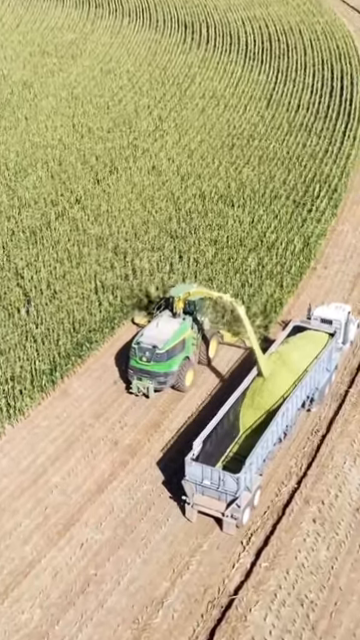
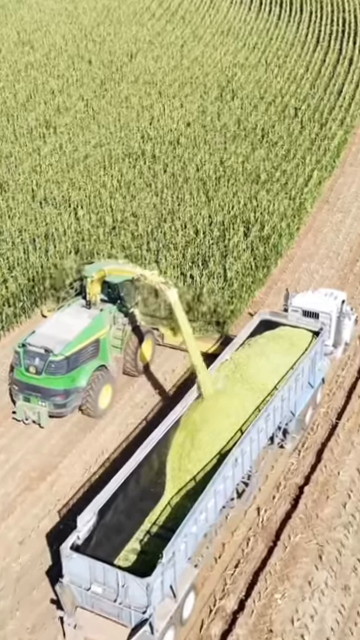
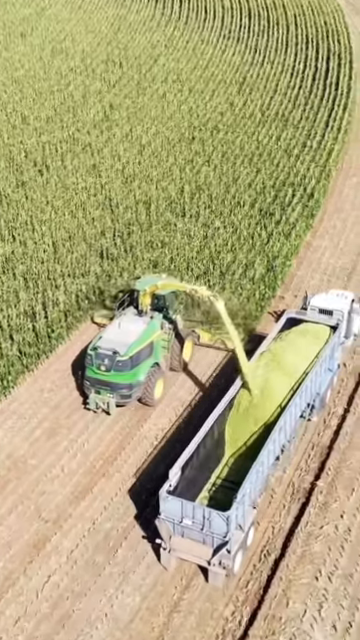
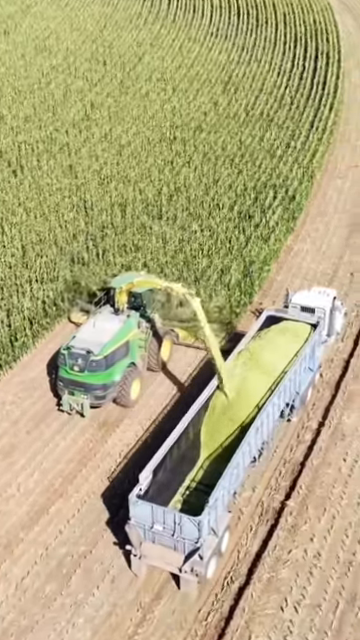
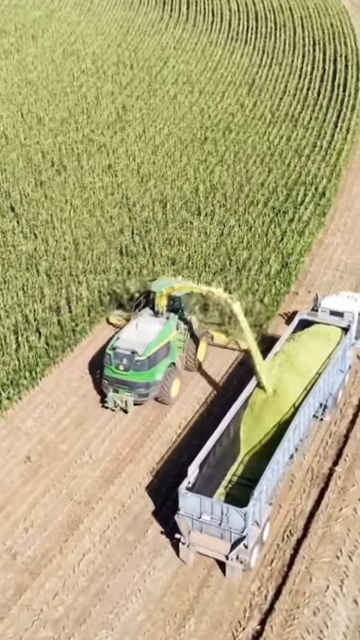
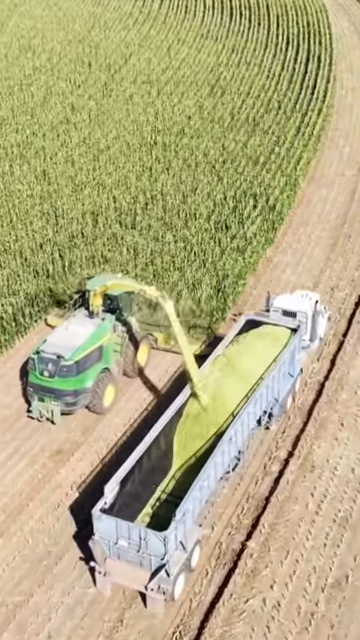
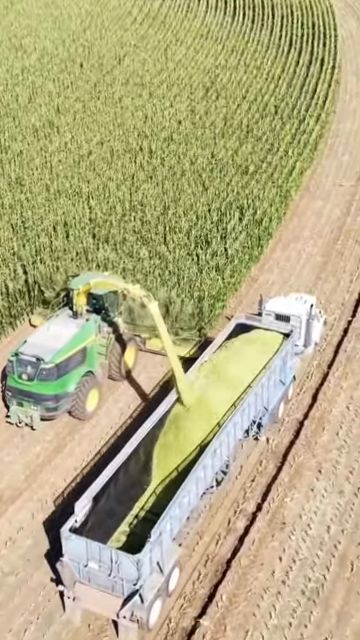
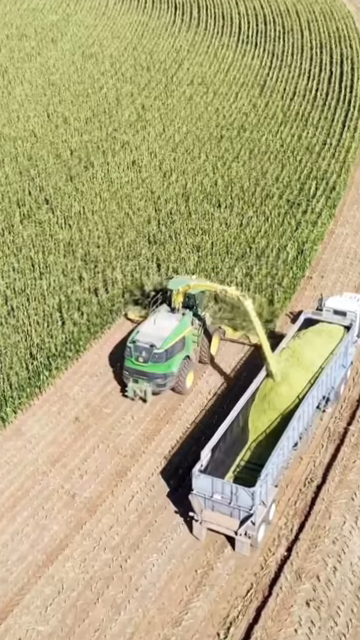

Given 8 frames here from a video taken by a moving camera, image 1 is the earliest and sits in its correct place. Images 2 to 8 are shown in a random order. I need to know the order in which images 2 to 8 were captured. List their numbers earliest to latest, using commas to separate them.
8, 5, 3, 4, 6, 7, 2
